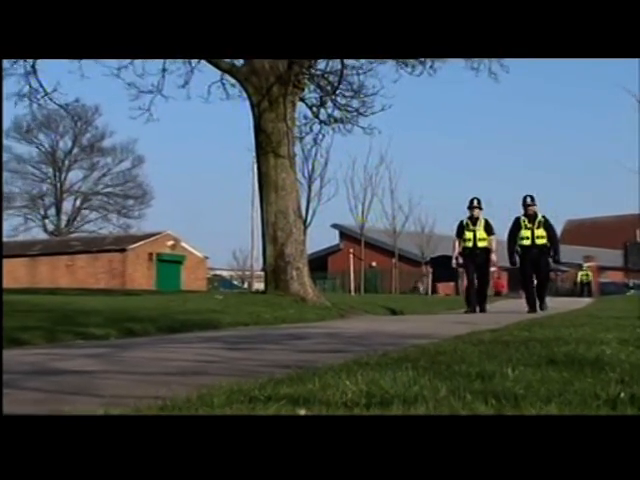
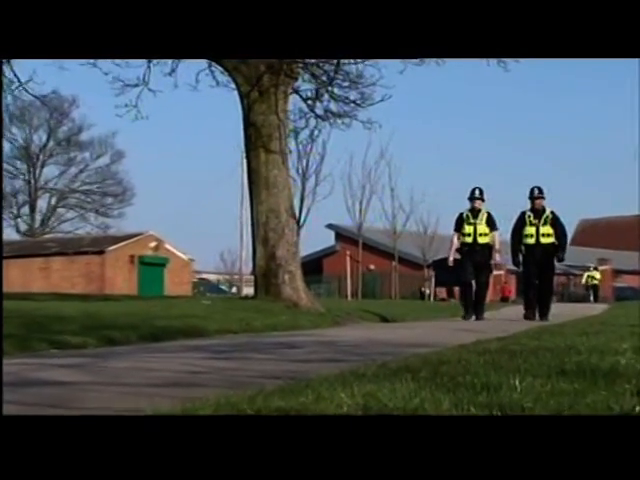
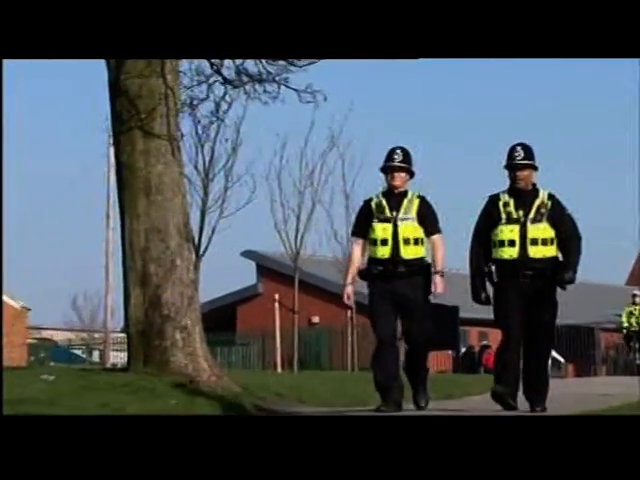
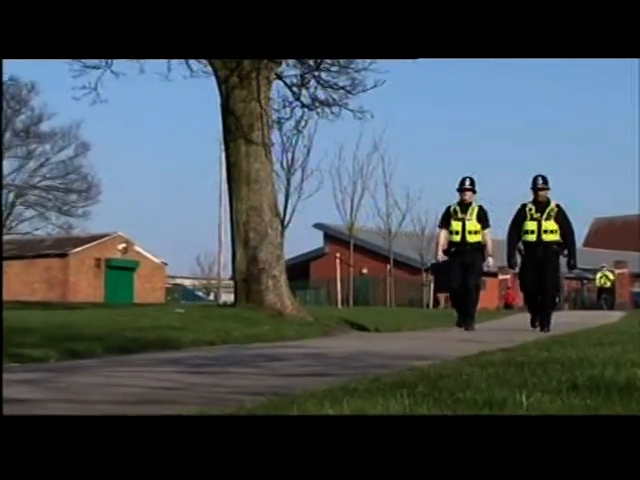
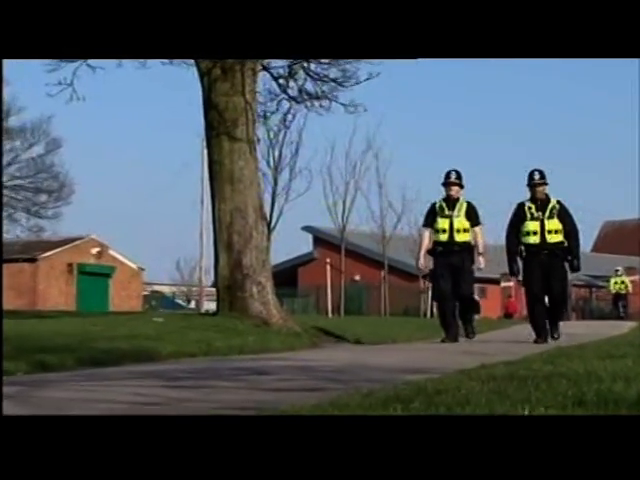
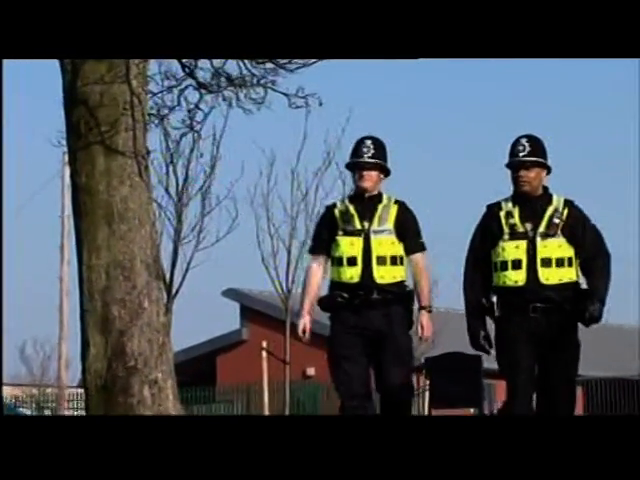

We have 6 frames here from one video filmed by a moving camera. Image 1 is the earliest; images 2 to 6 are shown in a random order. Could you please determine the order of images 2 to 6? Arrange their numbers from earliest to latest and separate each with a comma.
2, 4, 5, 3, 6
